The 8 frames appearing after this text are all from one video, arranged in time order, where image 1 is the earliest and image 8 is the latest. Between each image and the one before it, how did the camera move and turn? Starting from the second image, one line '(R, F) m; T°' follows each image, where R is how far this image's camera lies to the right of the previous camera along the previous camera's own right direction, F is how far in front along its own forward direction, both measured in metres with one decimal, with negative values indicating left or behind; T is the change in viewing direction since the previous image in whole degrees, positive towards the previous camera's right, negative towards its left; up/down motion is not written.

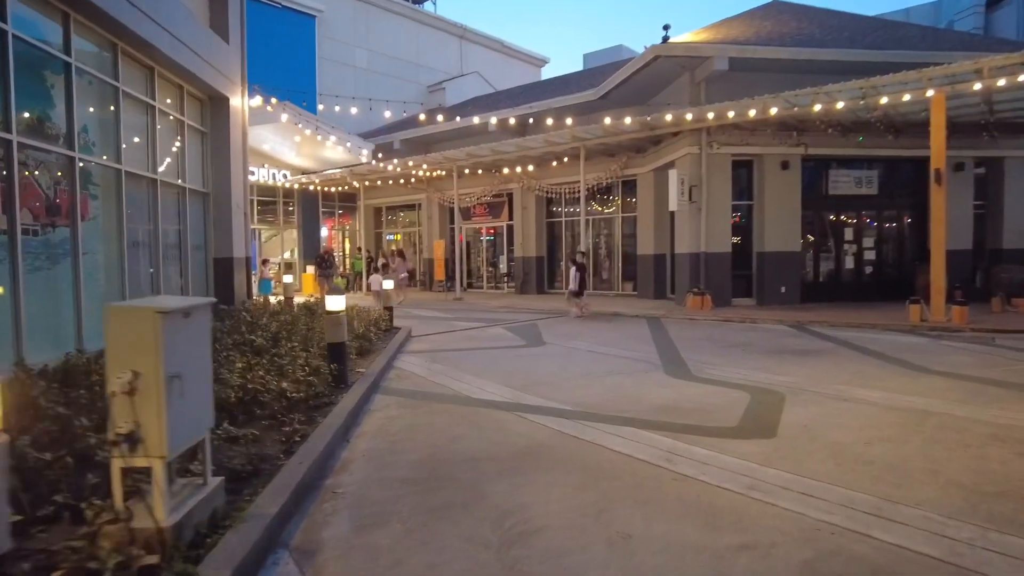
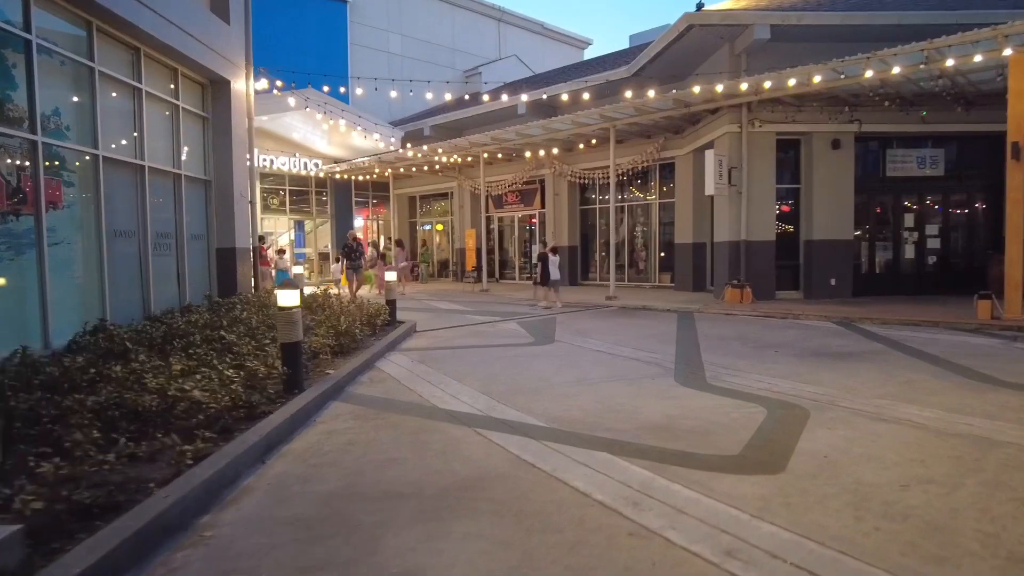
(+0.9, +1.2) m; -5°
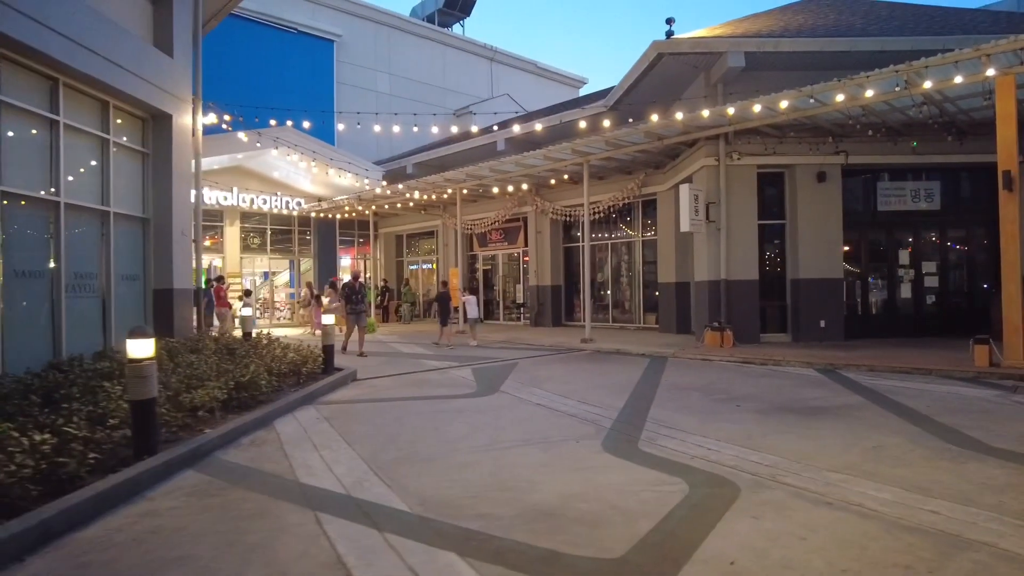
(+1.3, +1.1) m; -1°
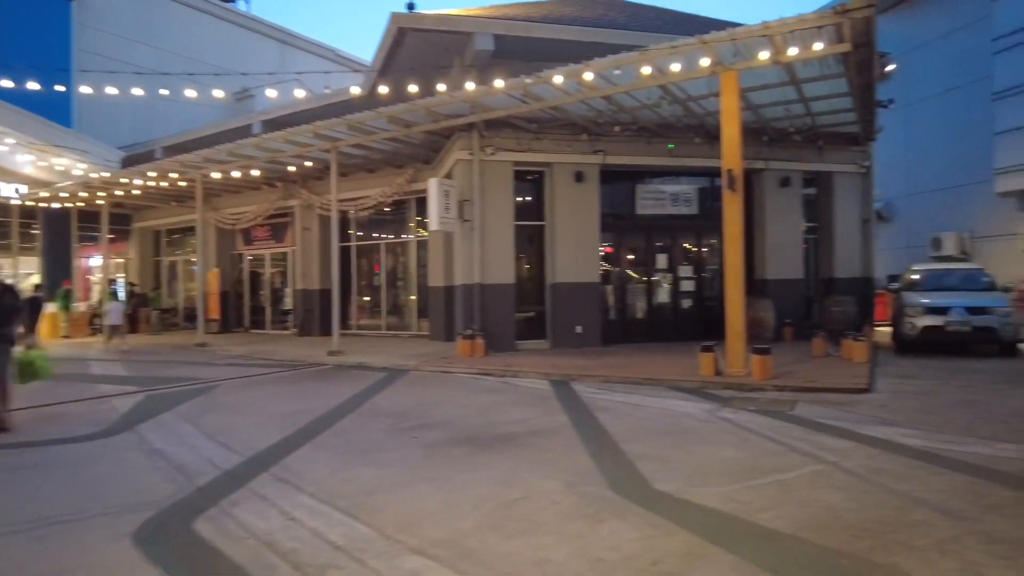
(+2.4, +1.6) m; +14°
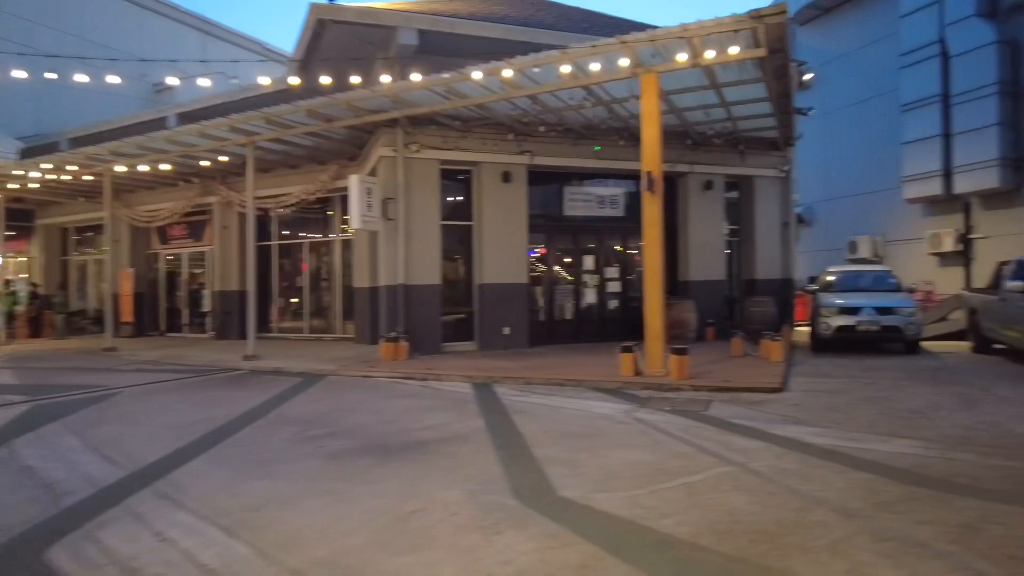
(+0.3, +0.2) m; +5°
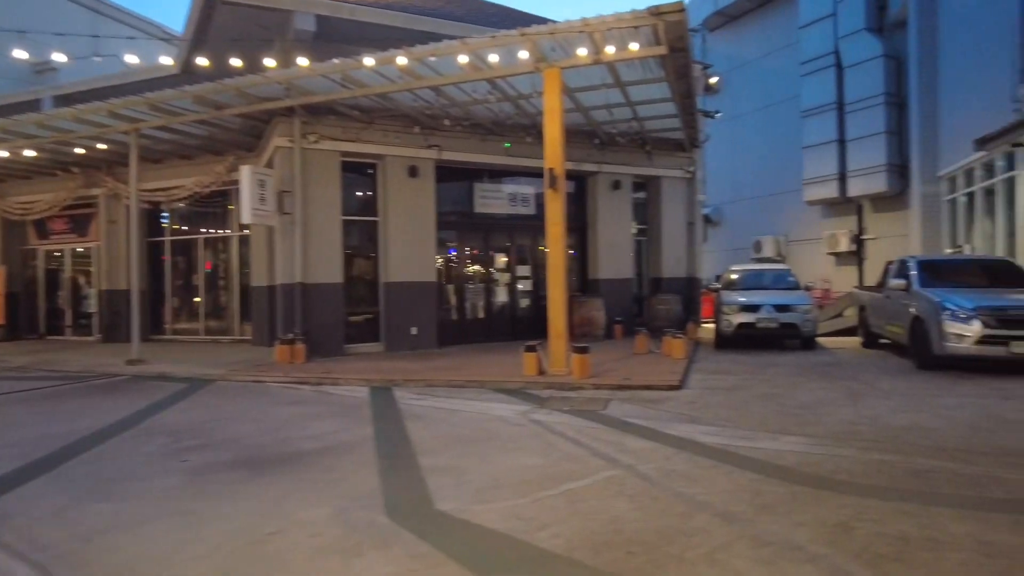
(+0.4, +0.3) m; +7°
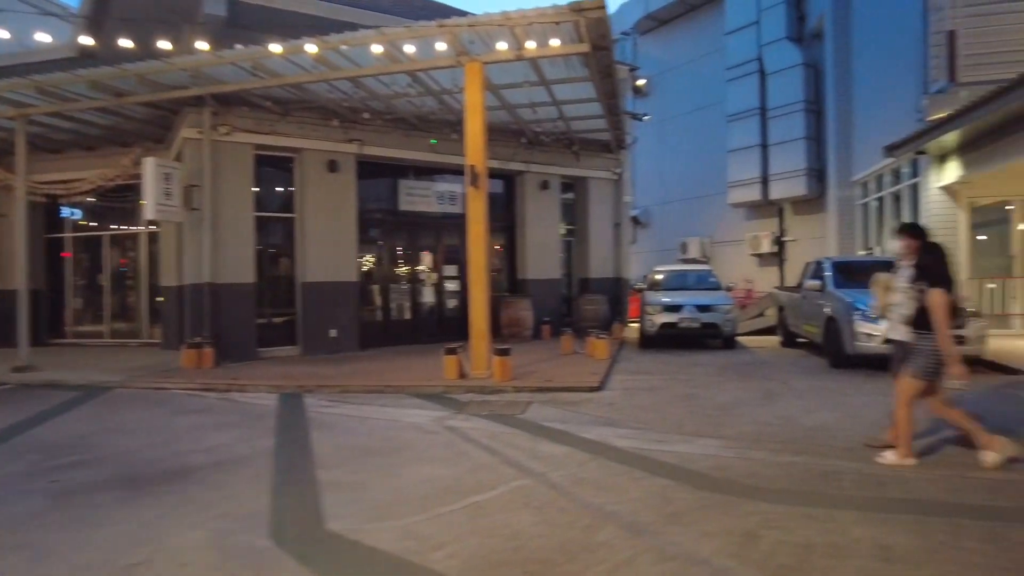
(+0.3, +0.3) m; +5°
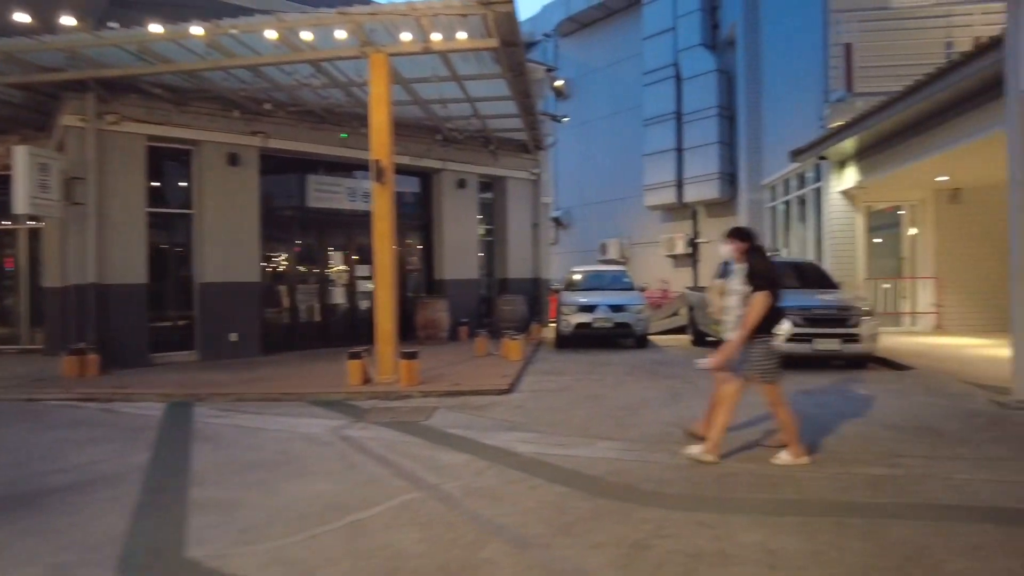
(+0.3, +0.2) m; +6°
